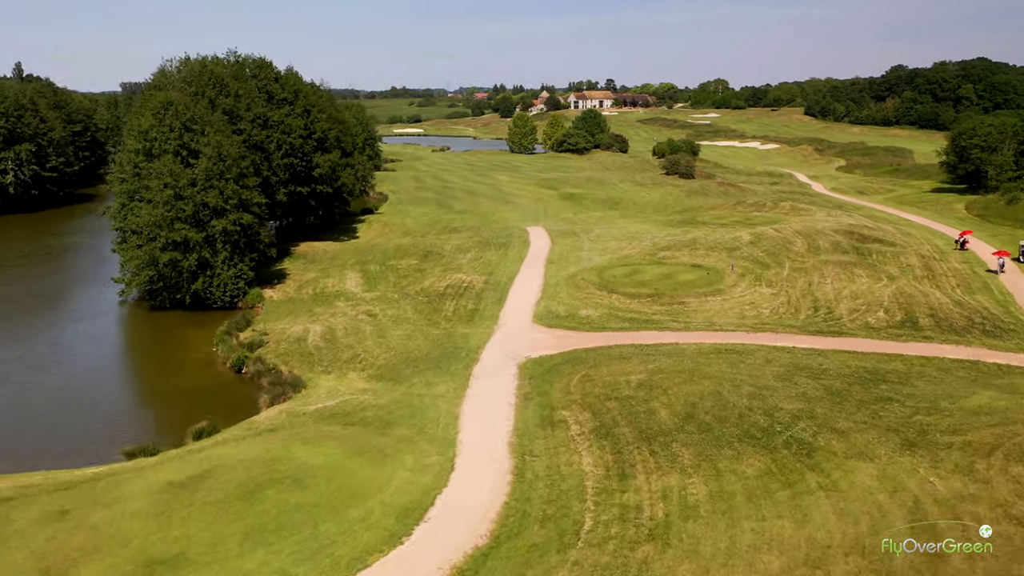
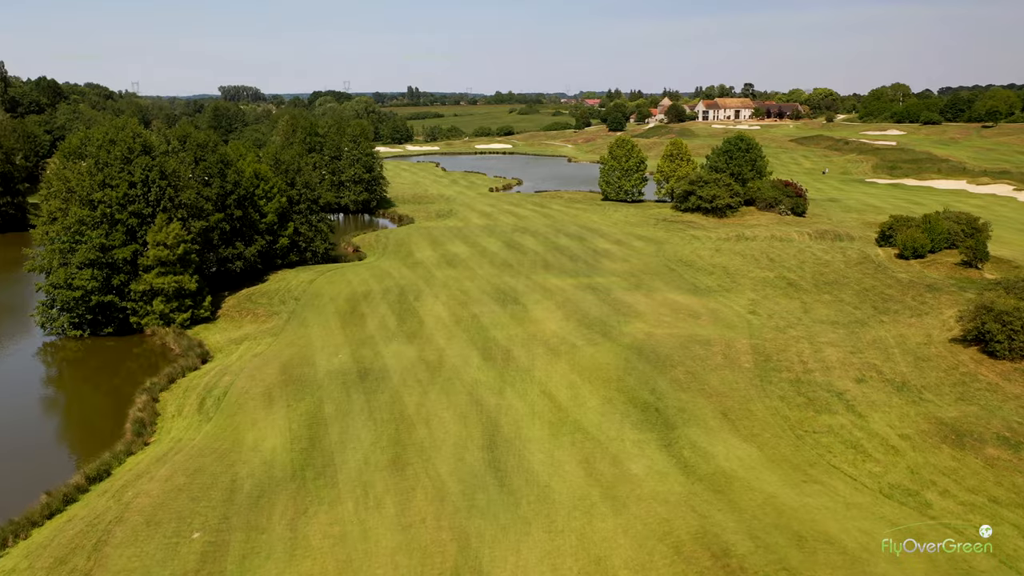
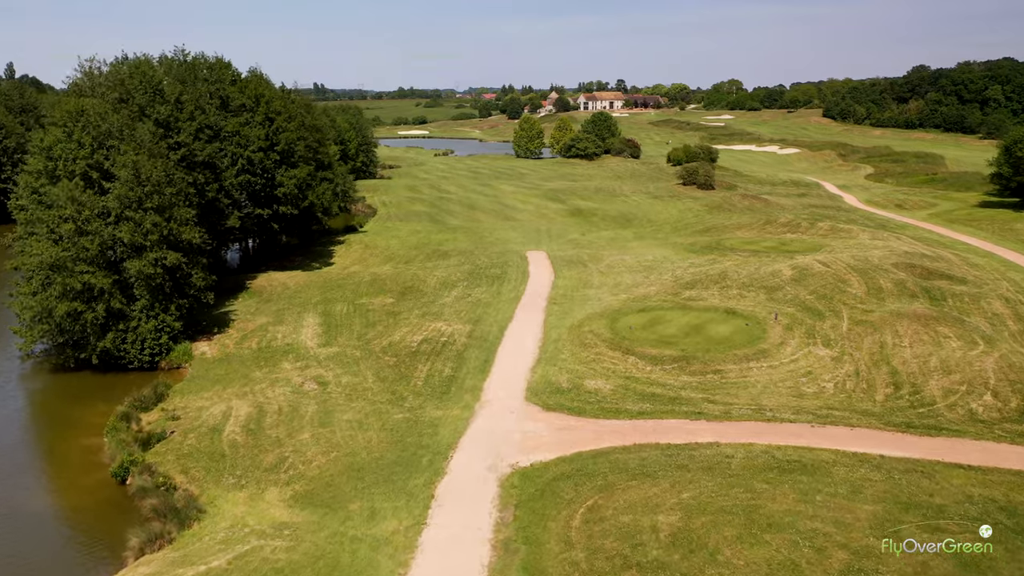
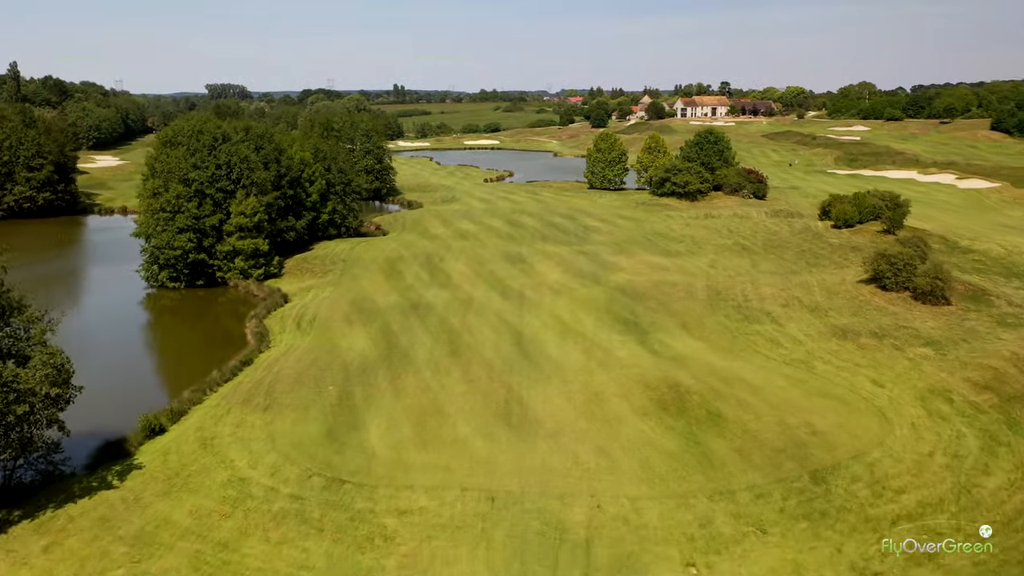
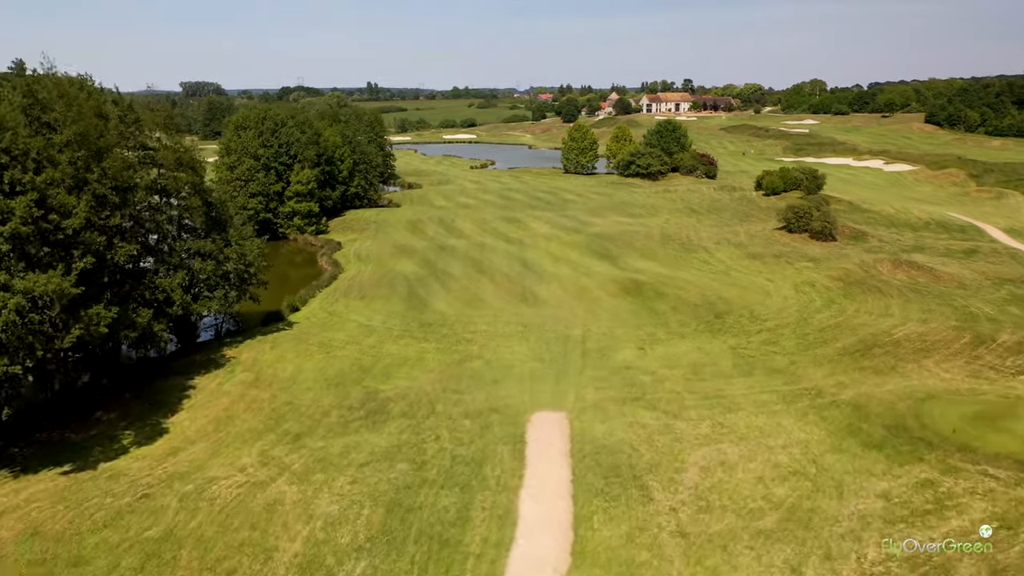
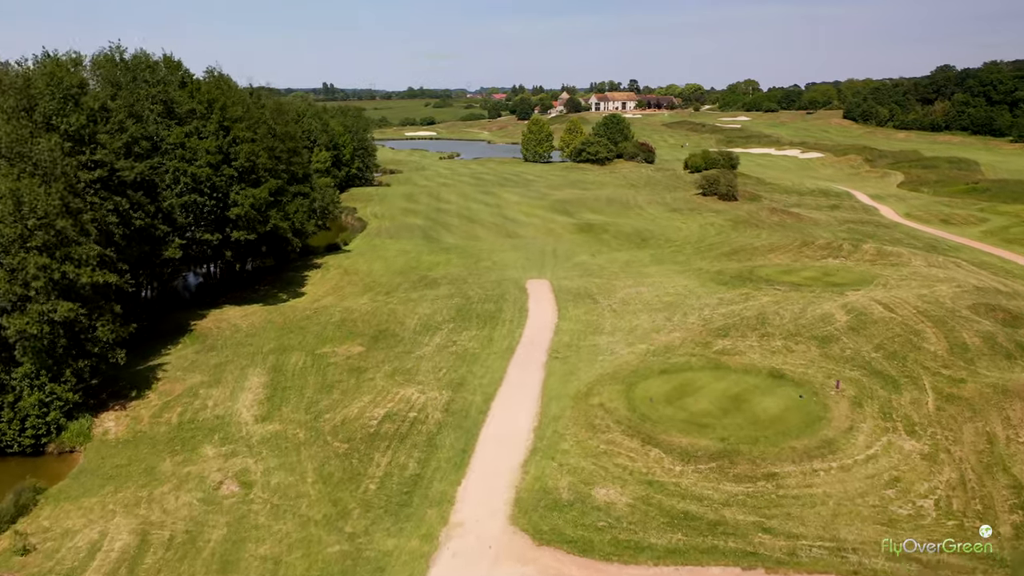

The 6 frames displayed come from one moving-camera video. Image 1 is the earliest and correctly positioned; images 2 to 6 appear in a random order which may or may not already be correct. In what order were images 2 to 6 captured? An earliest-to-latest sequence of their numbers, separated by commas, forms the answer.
3, 6, 5, 4, 2
